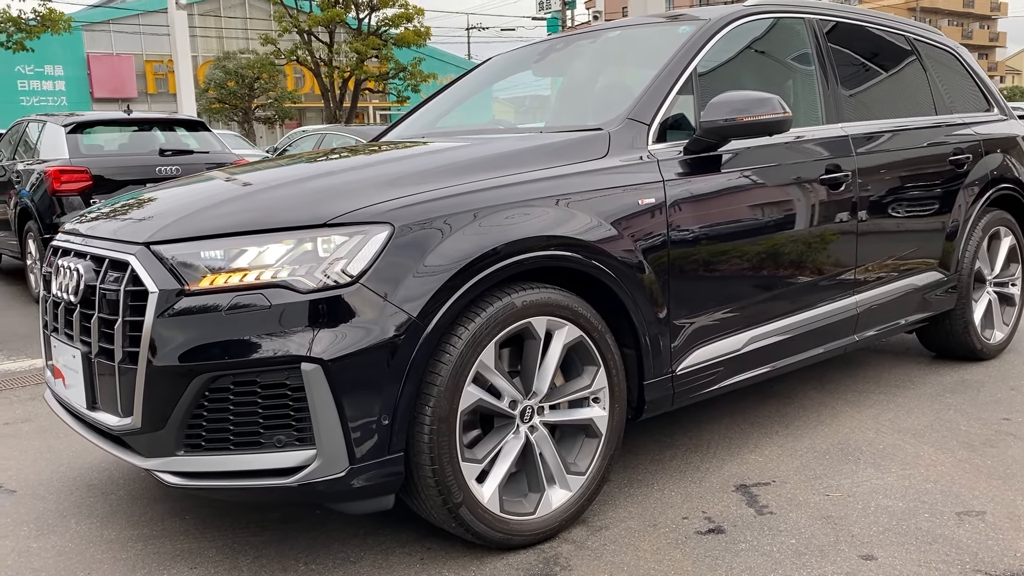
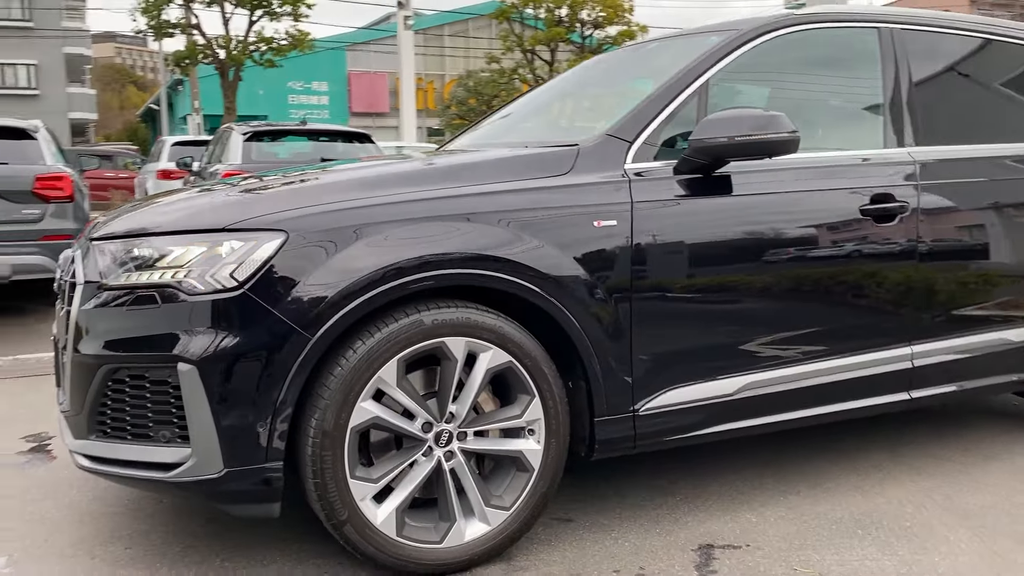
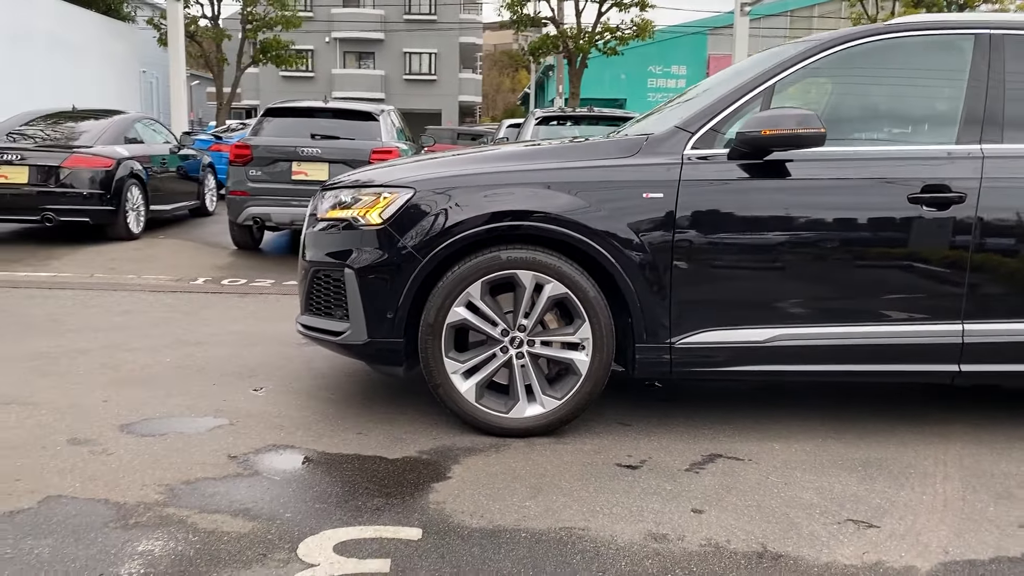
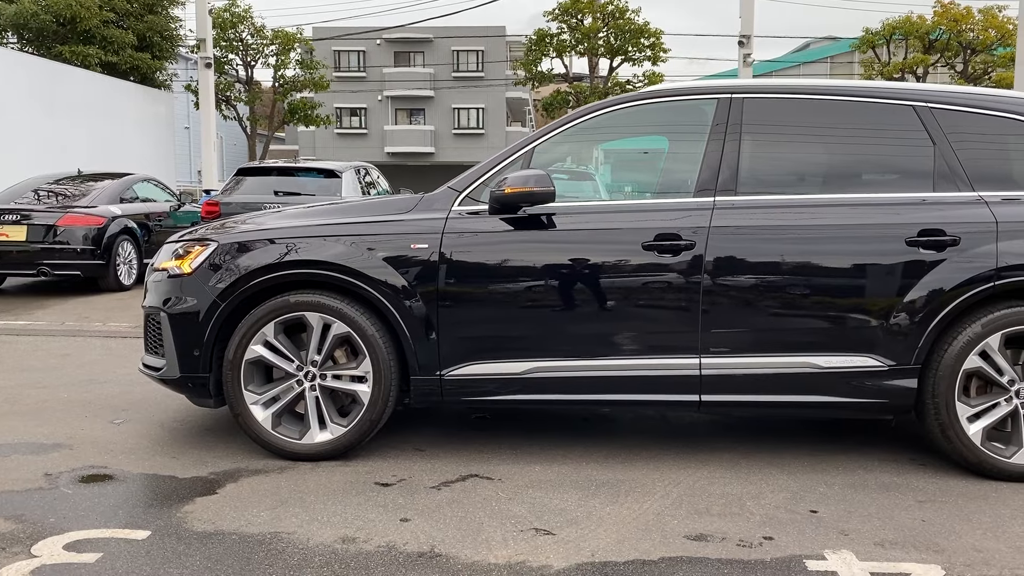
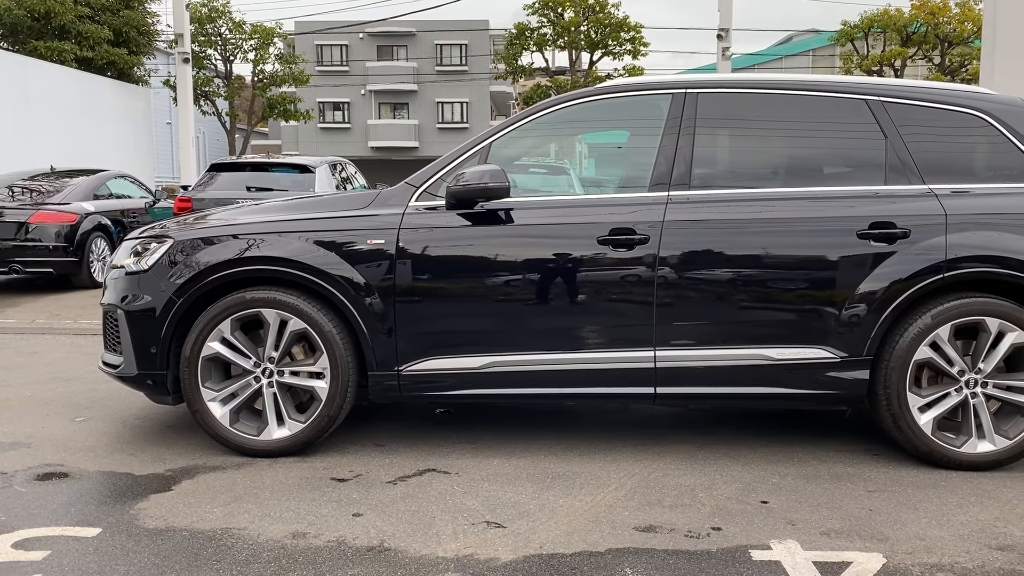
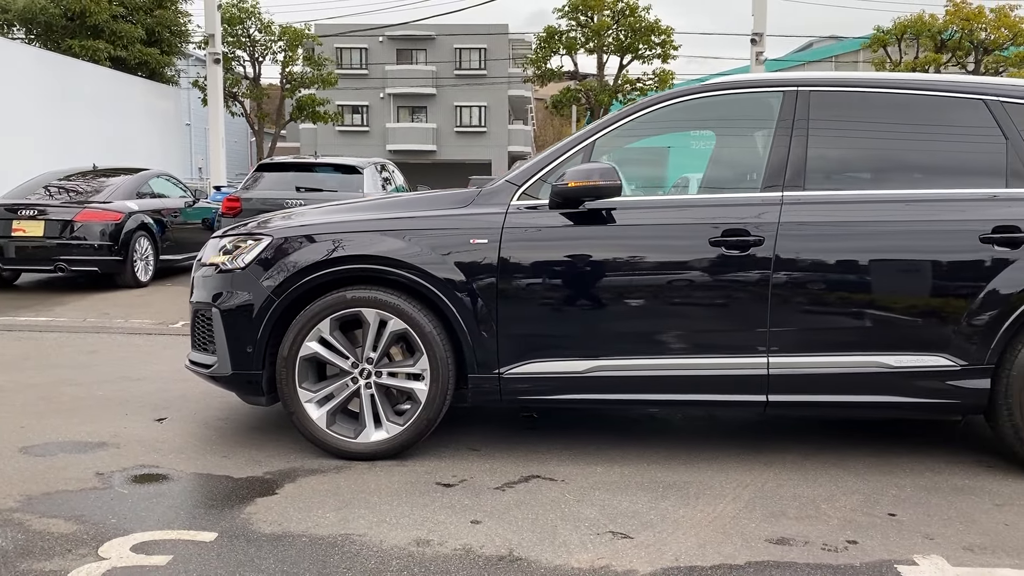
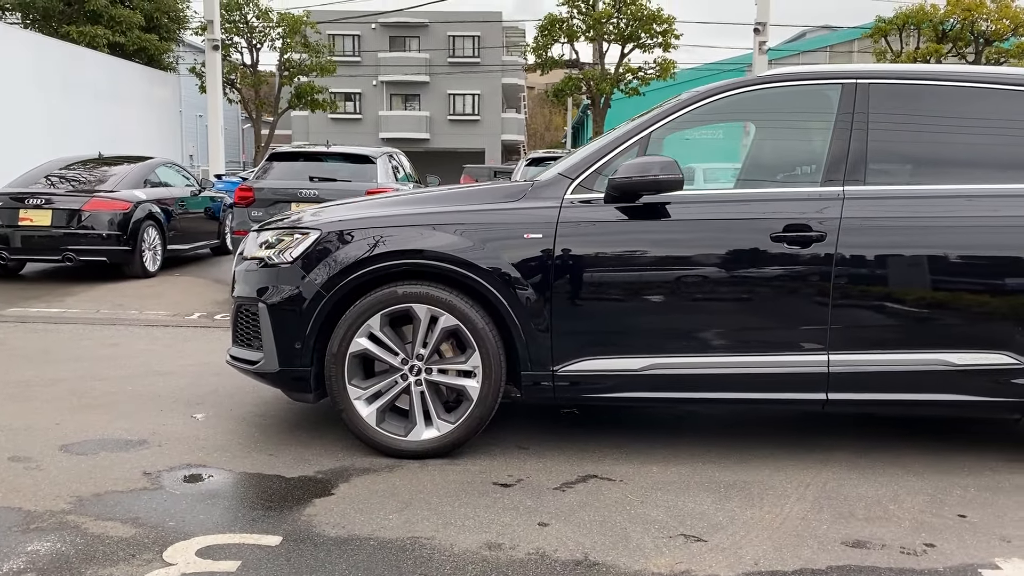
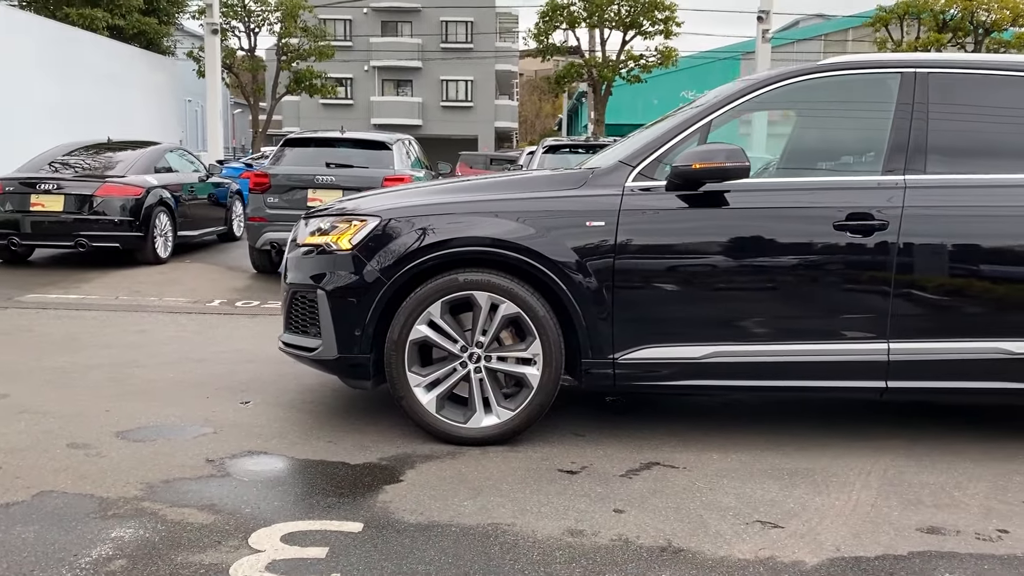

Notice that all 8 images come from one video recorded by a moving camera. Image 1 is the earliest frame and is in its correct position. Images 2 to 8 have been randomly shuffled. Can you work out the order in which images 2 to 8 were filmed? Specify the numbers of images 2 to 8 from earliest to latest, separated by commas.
2, 3, 8, 7, 6, 4, 5
